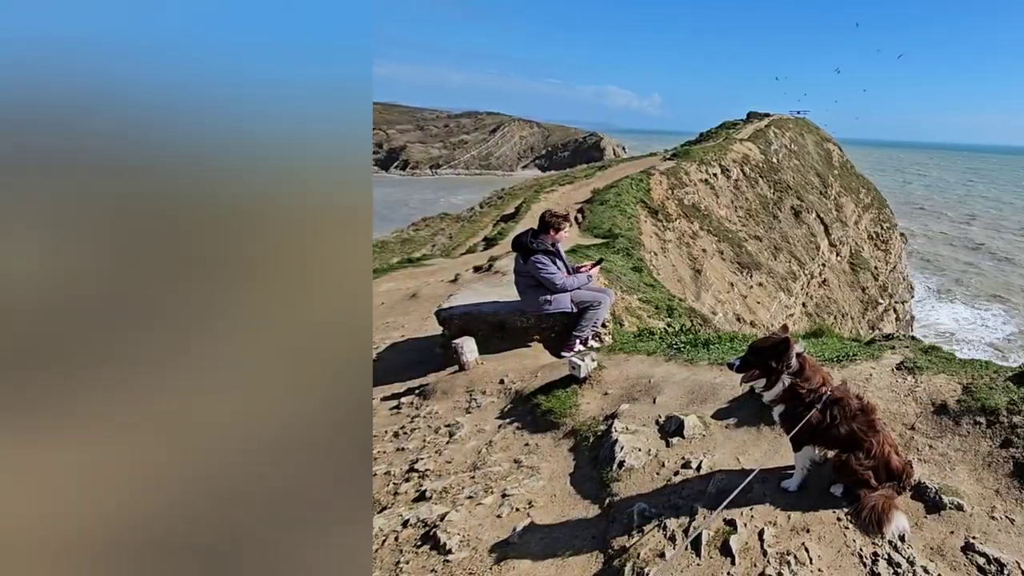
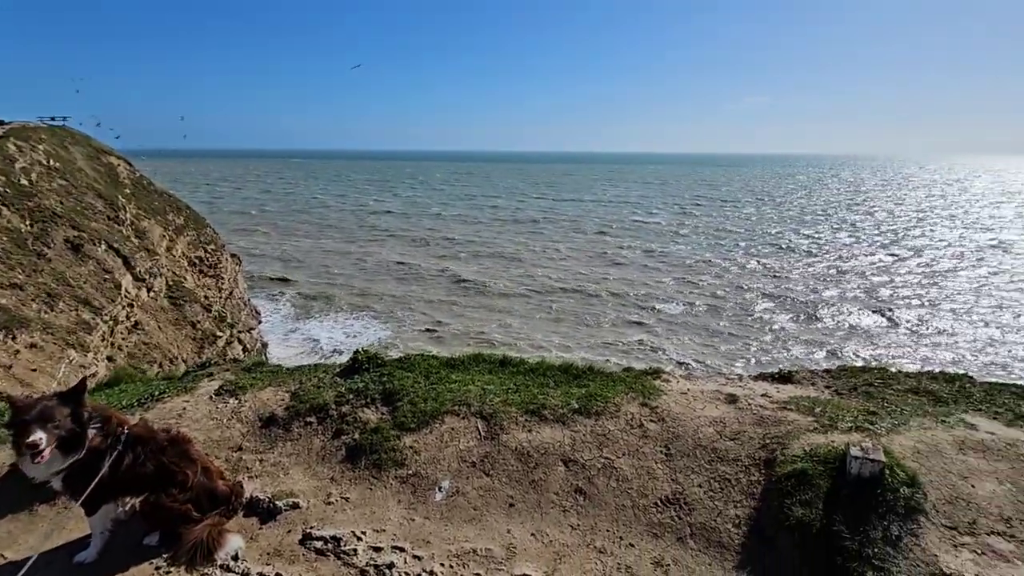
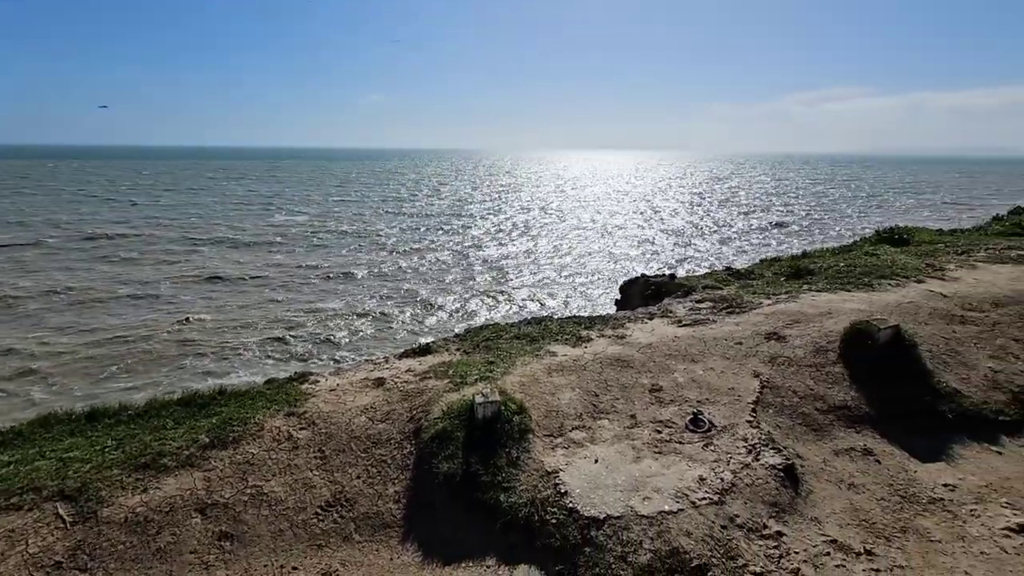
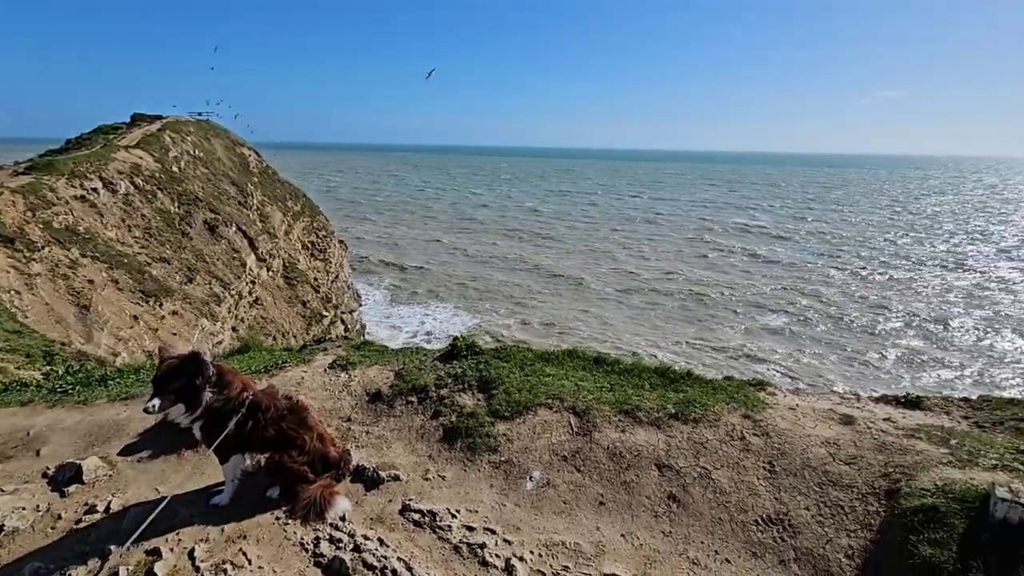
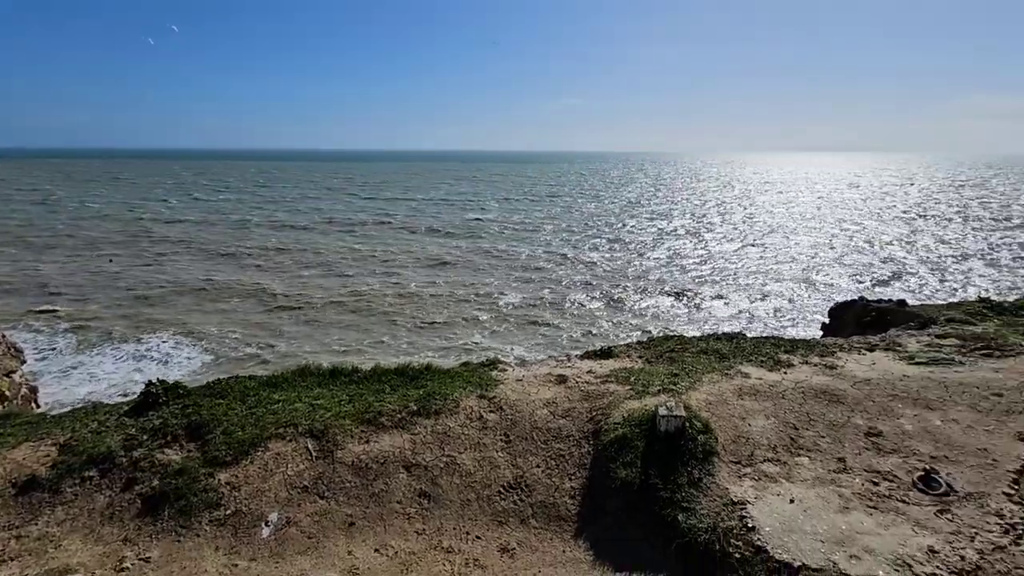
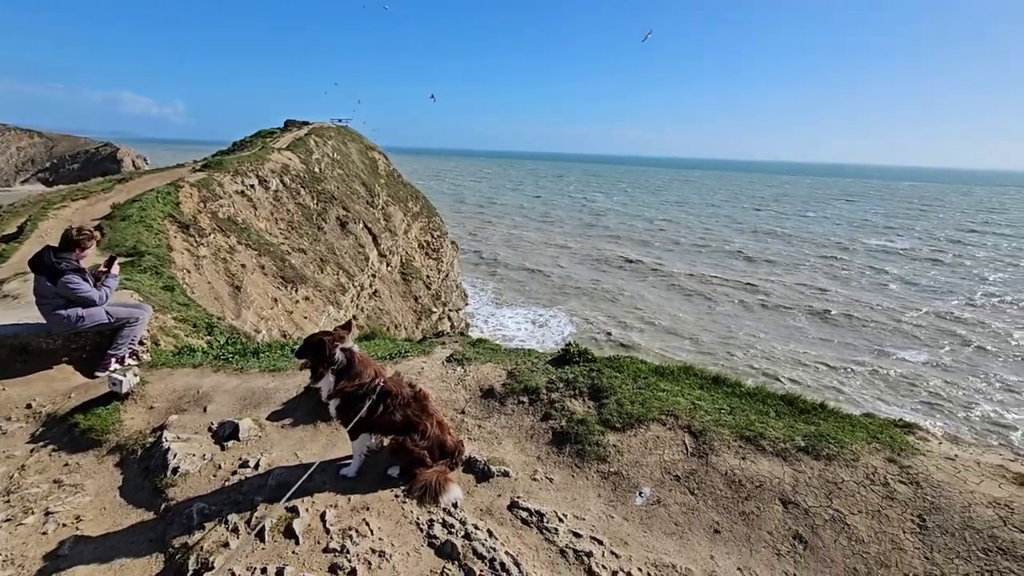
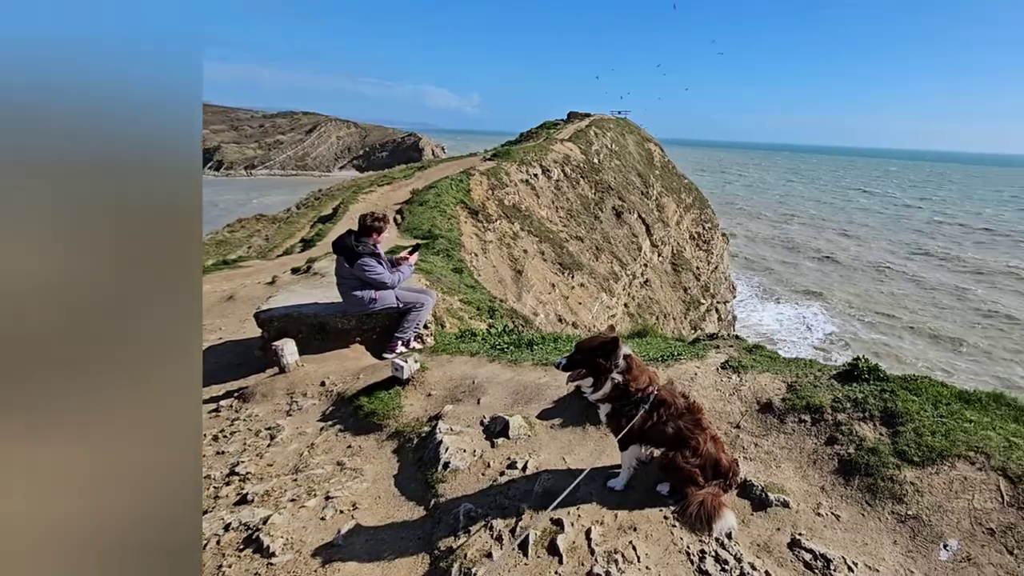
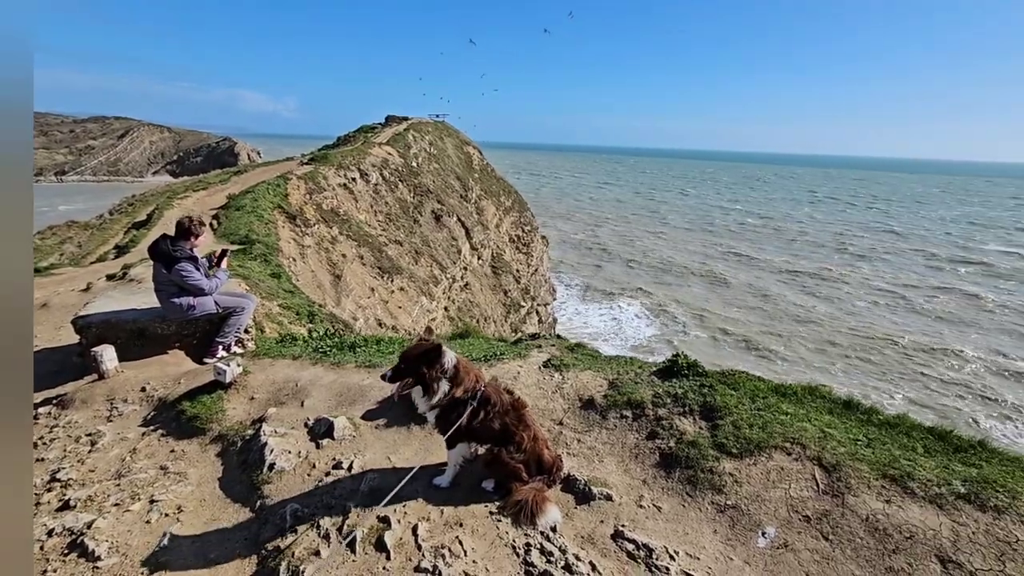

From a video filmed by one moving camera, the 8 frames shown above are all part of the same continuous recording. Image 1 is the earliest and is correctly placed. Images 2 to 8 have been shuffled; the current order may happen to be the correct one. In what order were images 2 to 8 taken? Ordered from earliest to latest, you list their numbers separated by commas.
7, 8, 6, 4, 2, 5, 3
